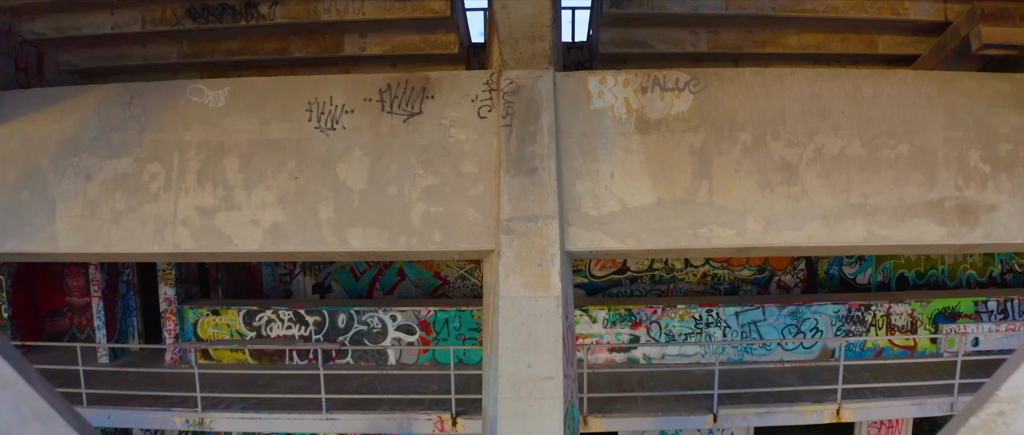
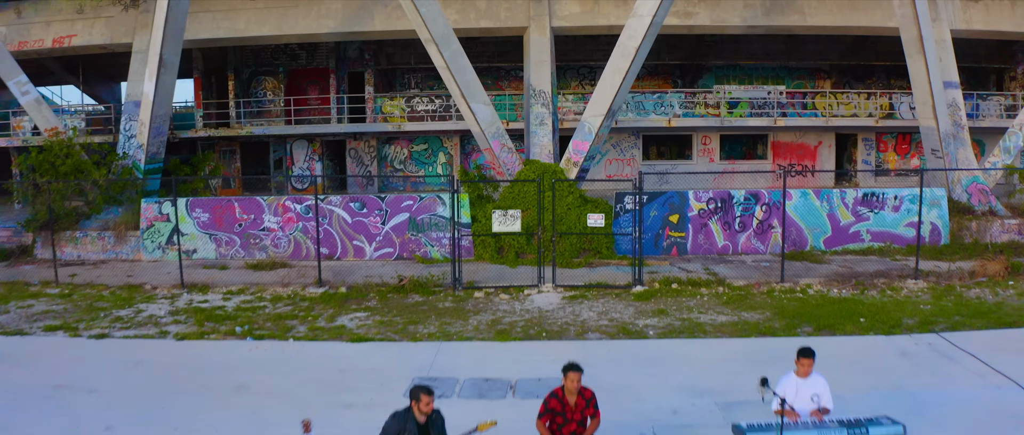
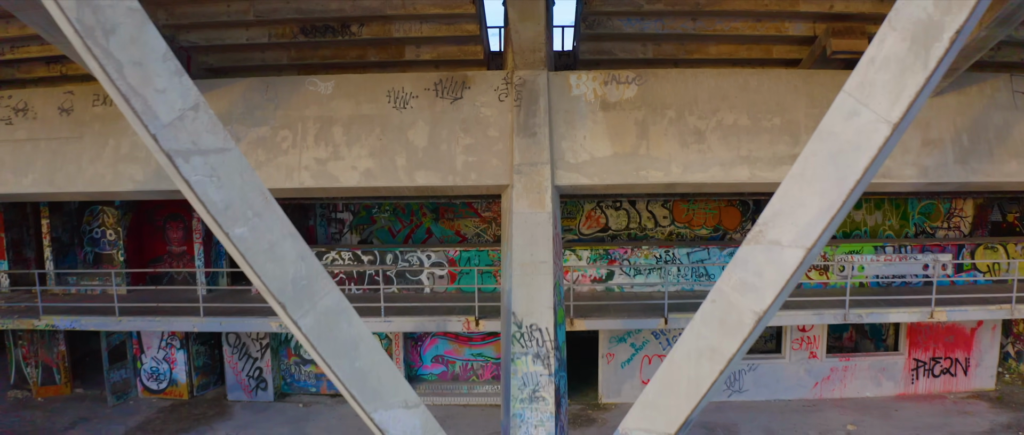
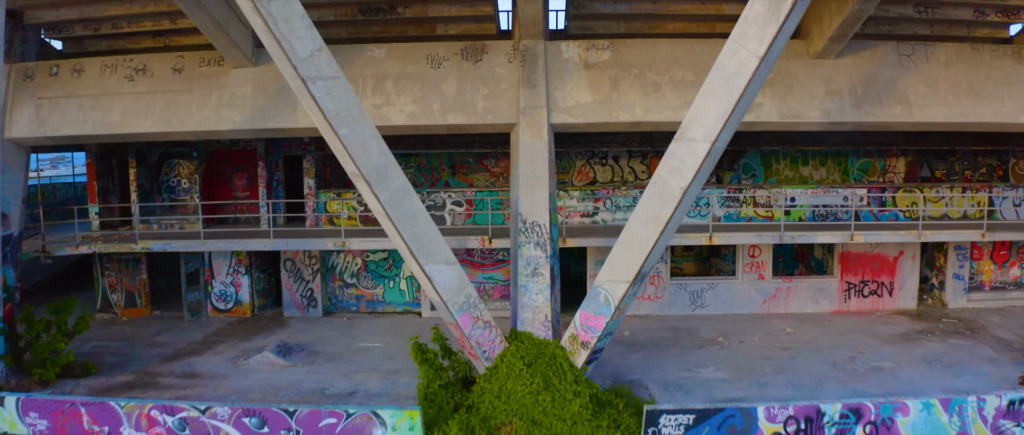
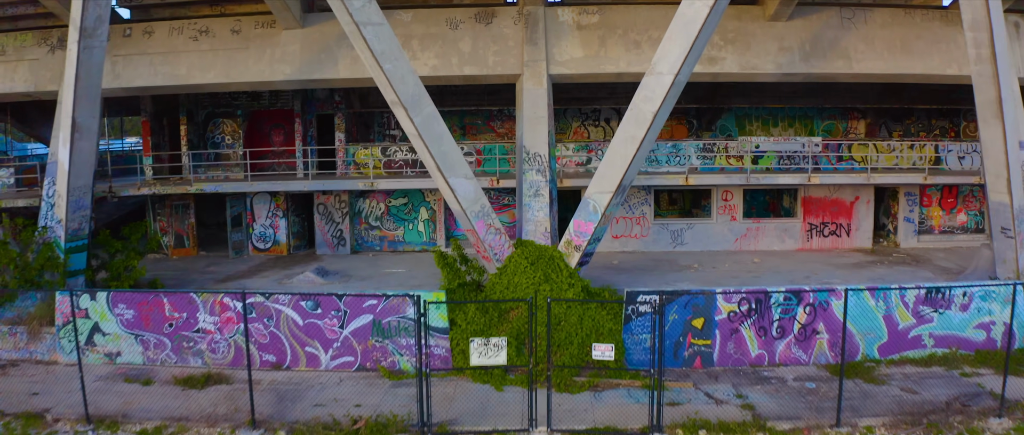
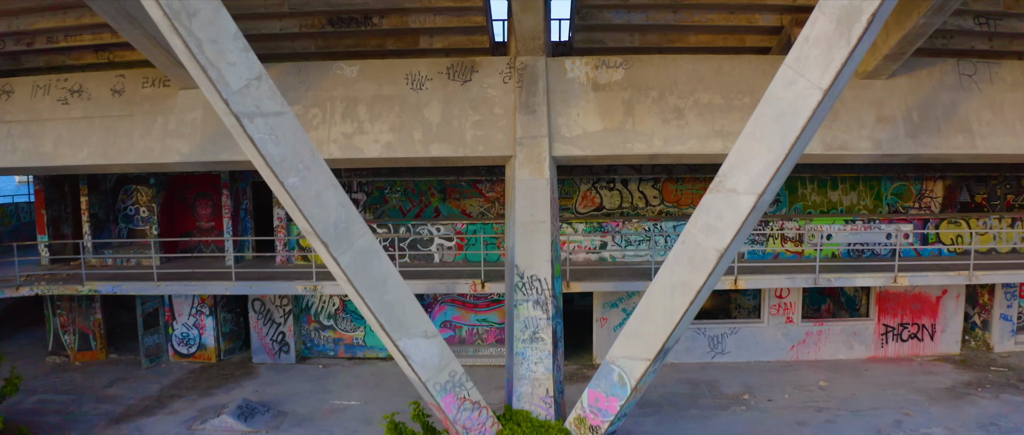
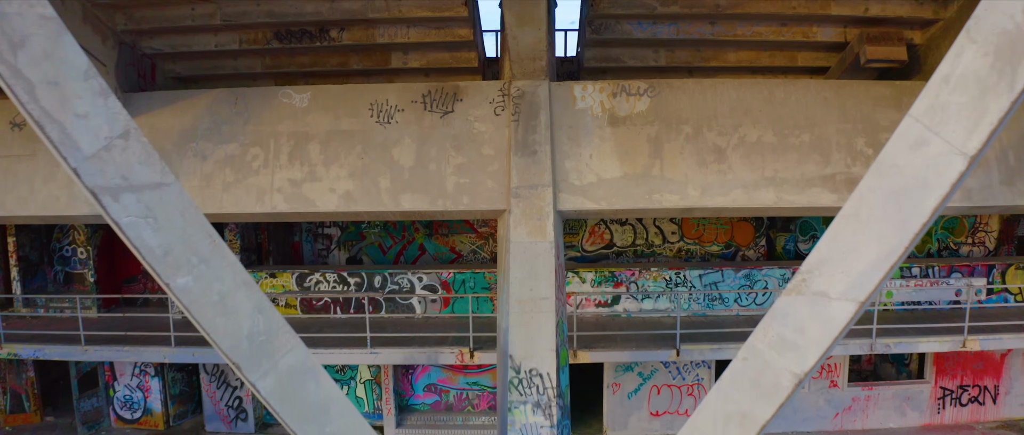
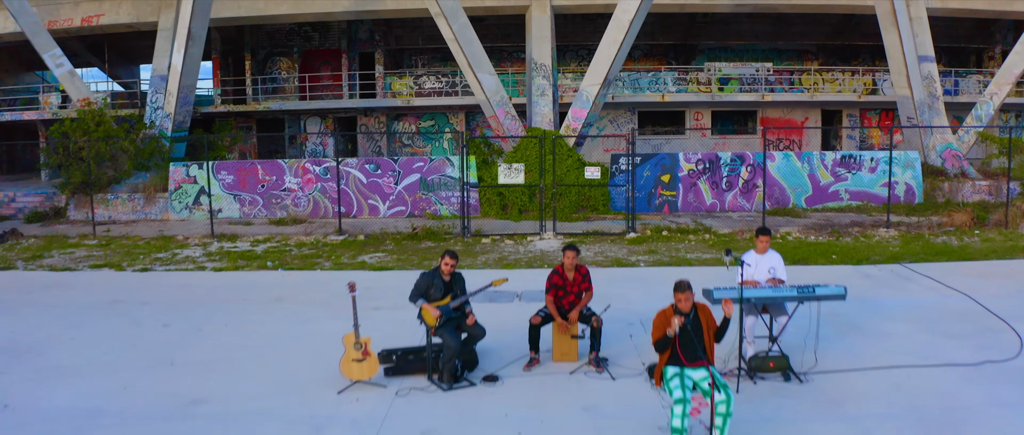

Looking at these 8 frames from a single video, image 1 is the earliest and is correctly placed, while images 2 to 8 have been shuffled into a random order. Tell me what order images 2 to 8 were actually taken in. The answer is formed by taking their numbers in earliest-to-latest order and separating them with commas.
7, 3, 6, 4, 5, 2, 8
